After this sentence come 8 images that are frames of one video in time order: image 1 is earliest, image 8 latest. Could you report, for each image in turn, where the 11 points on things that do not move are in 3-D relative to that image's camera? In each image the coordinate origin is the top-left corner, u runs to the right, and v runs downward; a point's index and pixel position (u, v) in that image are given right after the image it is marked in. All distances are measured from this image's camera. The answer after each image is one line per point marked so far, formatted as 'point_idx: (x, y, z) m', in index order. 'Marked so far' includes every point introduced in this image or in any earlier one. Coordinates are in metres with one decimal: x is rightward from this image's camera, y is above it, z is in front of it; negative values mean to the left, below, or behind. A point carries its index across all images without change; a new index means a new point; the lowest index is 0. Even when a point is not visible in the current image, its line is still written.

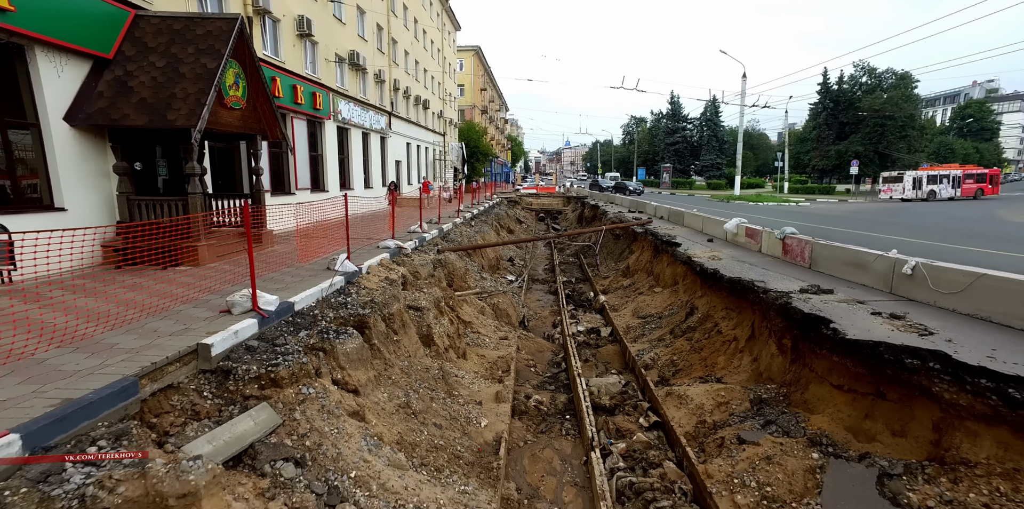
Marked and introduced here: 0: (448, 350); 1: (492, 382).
0: (-0.9, -1.4, +7.3) m
1: (-0.3, -1.8, +7.2) m
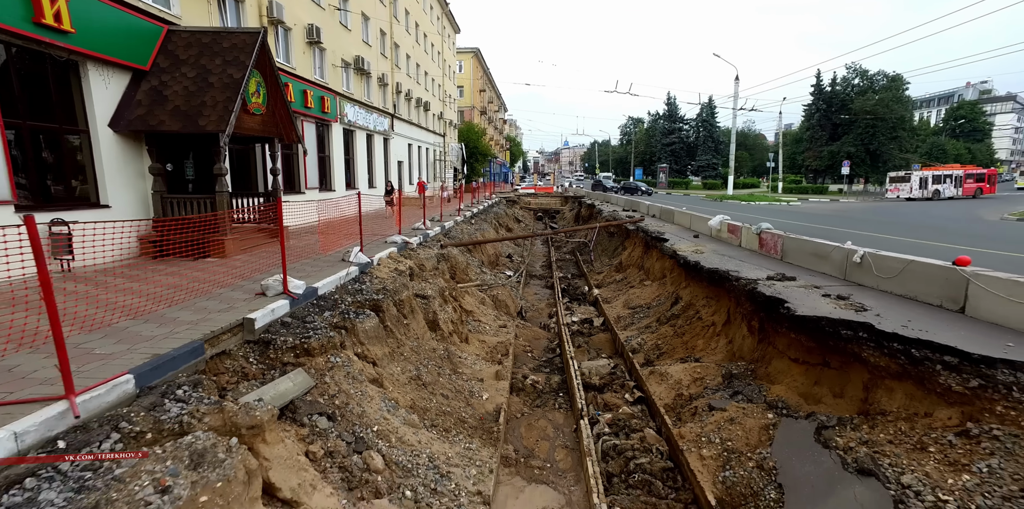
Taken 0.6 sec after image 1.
0: (-1.0, -1.3, +8.1) m
1: (-0.3, -1.7, +8.0) m
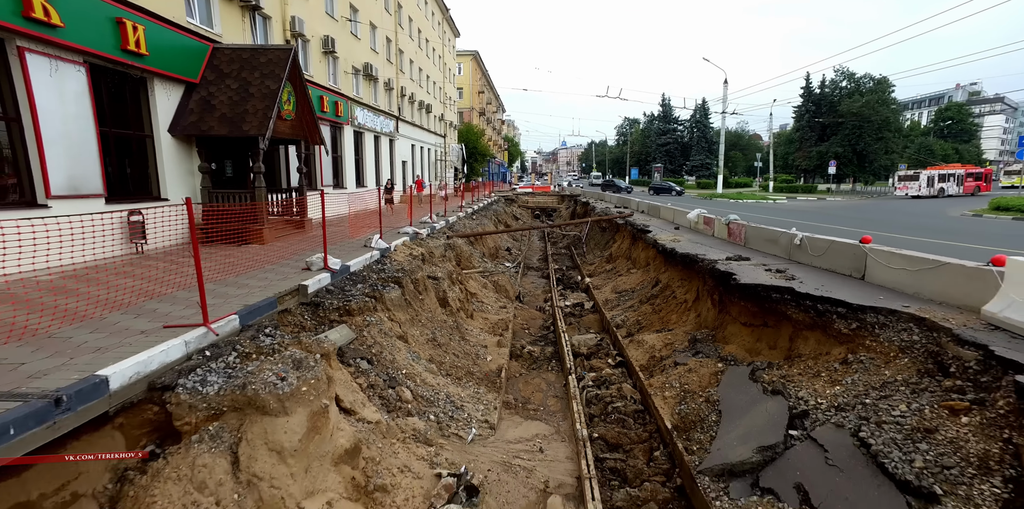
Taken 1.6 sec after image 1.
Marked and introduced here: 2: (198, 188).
0: (-1.0, -1.0, +9.4) m
1: (-0.3, -1.5, +9.3) m
2: (-5.7, +1.2, +9.3) m
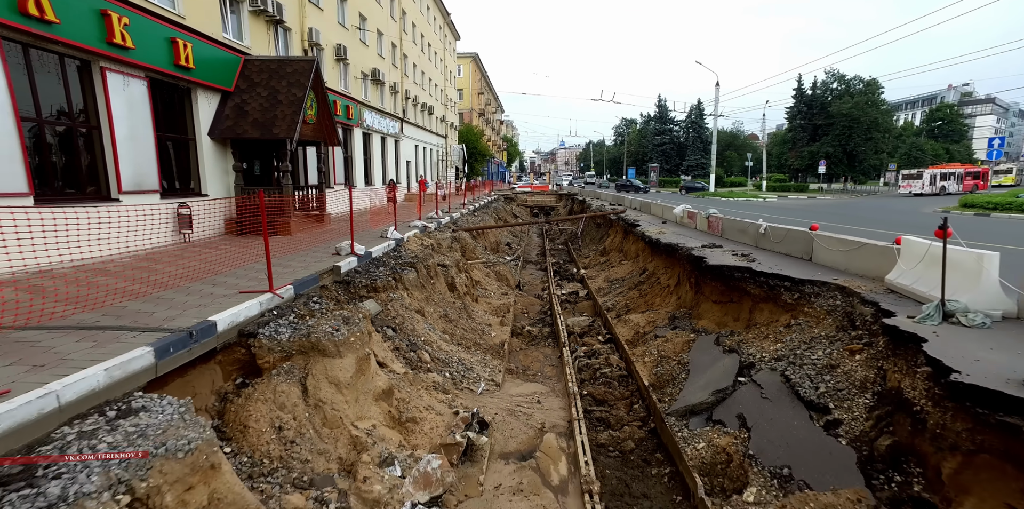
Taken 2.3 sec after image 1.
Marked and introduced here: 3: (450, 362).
0: (-0.9, -0.8, +10.5) m
1: (-0.3, -1.3, +10.4) m
2: (-5.7, +1.4, +10.4) m
3: (-0.9, -1.4, +6.9) m
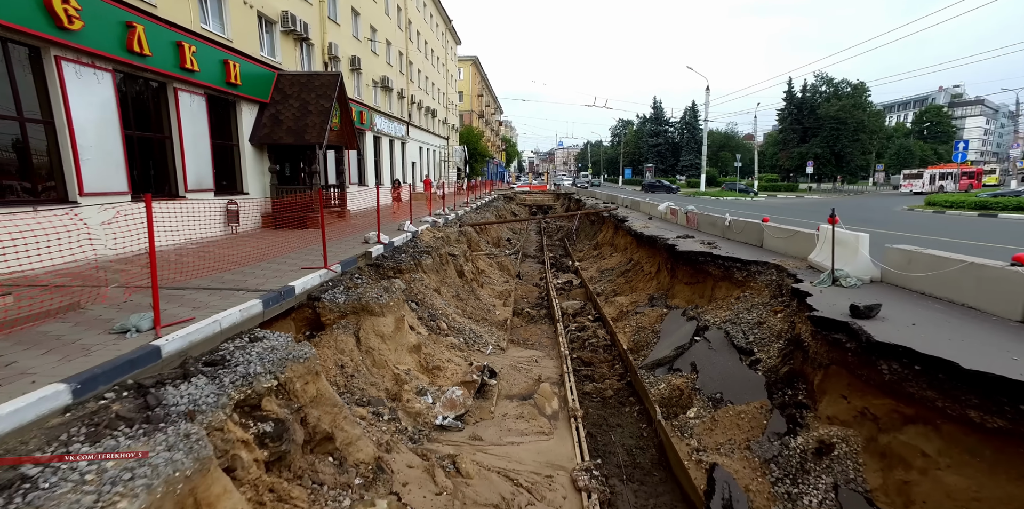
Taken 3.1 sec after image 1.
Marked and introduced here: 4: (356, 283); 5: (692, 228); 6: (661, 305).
0: (-0.9, -0.6, +12.0) m
1: (-0.3, -1.1, +11.9) m
2: (-5.7, +1.6, +11.9) m
3: (-0.8, -1.2, +8.4) m
4: (-2.1, -0.4, +6.9) m
5: (+4.4, +0.7, +12.4) m
6: (+2.8, -0.9, +9.6) m
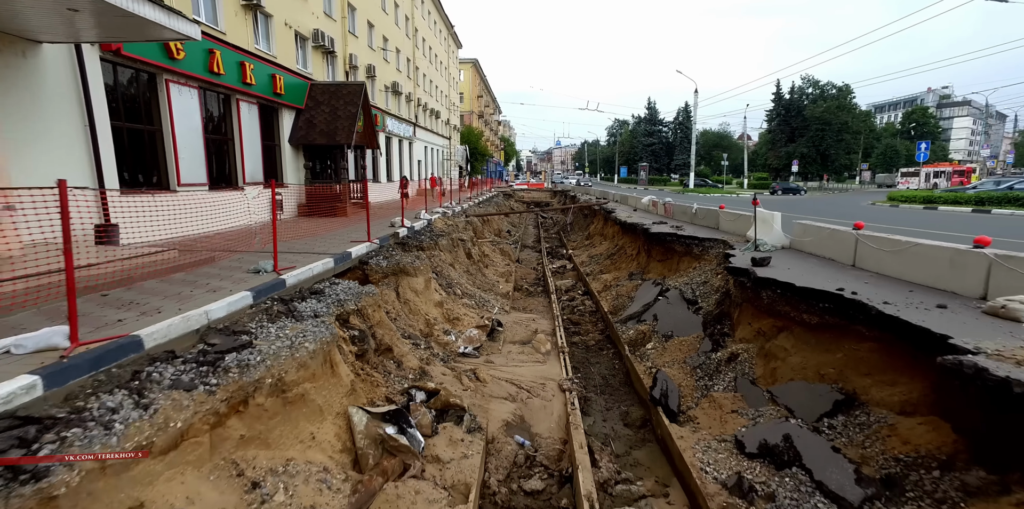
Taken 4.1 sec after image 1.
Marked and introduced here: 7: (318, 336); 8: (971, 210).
0: (-0.9, -0.2, +13.9) m
1: (-0.2, -0.7, +13.8) m
2: (-5.7, +2.0, +13.7) m
3: (-0.8, -0.8, +10.3) m
4: (-2.1, 0.0, +8.8) m
5: (+4.4, +1.1, +14.3) m
6: (+2.8, -0.5, +11.5) m
7: (-1.7, -0.7, +4.5) m
8: (+13.7, +1.3, +15.2) m
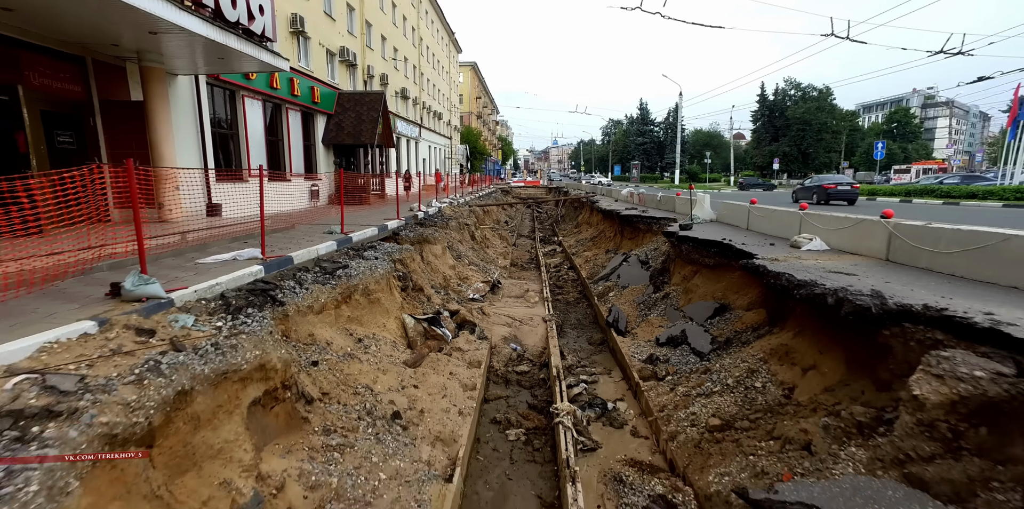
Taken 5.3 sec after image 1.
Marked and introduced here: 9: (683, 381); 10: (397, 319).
0: (-1.0, +0.4, +16.3) m
1: (-0.3, -0.1, +16.3) m
2: (-5.8, +2.6, +16.2) m
3: (-0.9, -0.3, +12.8) m
4: (-2.2, +0.5, +11.3) m
5: (+4.3, +1.6, +16.8) m
6: (+2.7, 0.0, +14.0) m
7: (-1.8, -0.2, +7.0) m
8: (+13.6, +1.9, +17.7) m
9: (+1.9, -1.4, +5.7) m
10: (-1.5, -0.8, +6.7) m
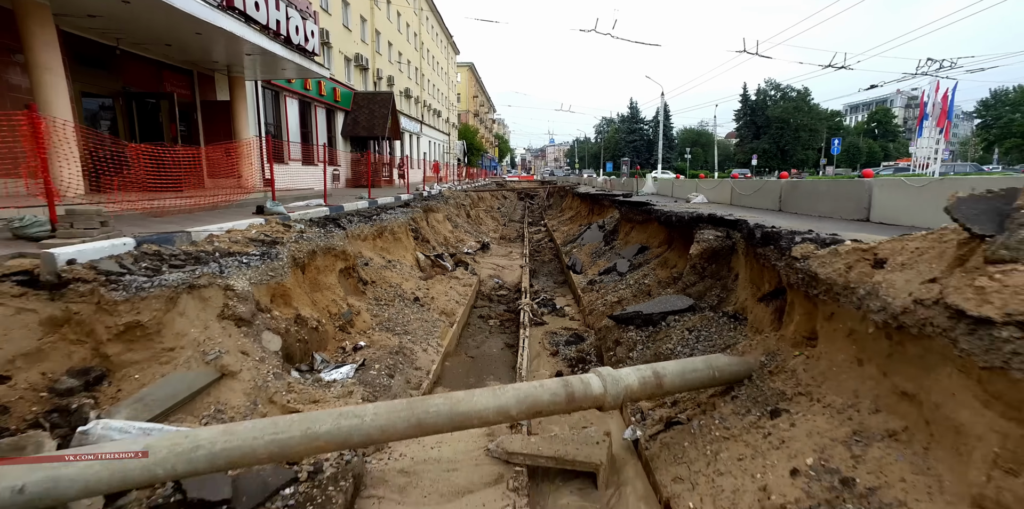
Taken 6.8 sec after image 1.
0: (-1.4, +1.2, +19.1) m
1: (-0.7, +0.8, +19.1) m
2: (-6.1, +3.5, +19.0) m
3: (-1.2, +0.6, +15.6) m
4: (-2.5, +1.4, +14.1) m
5: (+3.9, +2.5, +19.7) m
6: (+2.4, +0.9, +16.8) m
7: (-2.1, +0.7, +9.8) m
8: (+13.2, +2.8, +20.6) m
9: (+1.6, -0.6, +8.5) m
10: (-1.9, 0.0, +9.5) m
